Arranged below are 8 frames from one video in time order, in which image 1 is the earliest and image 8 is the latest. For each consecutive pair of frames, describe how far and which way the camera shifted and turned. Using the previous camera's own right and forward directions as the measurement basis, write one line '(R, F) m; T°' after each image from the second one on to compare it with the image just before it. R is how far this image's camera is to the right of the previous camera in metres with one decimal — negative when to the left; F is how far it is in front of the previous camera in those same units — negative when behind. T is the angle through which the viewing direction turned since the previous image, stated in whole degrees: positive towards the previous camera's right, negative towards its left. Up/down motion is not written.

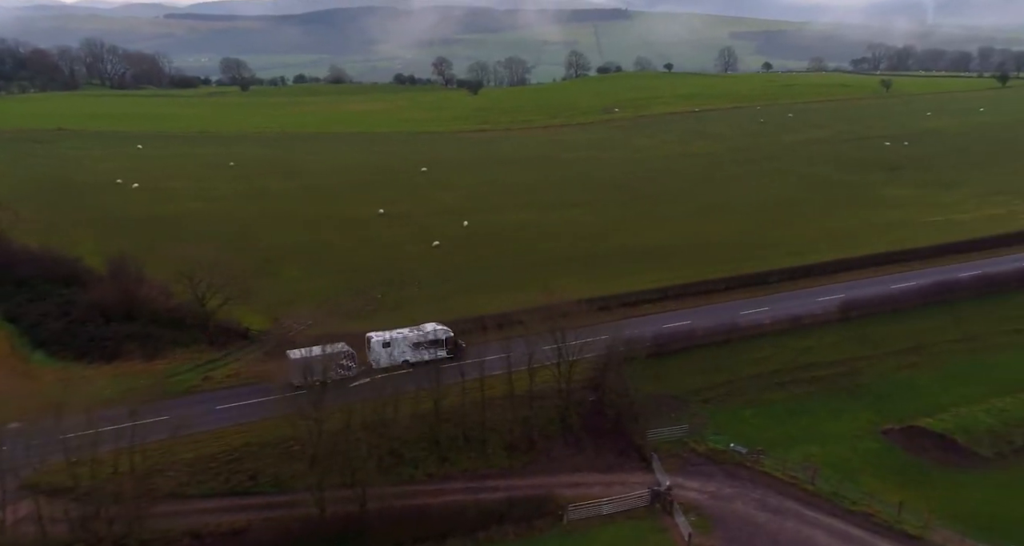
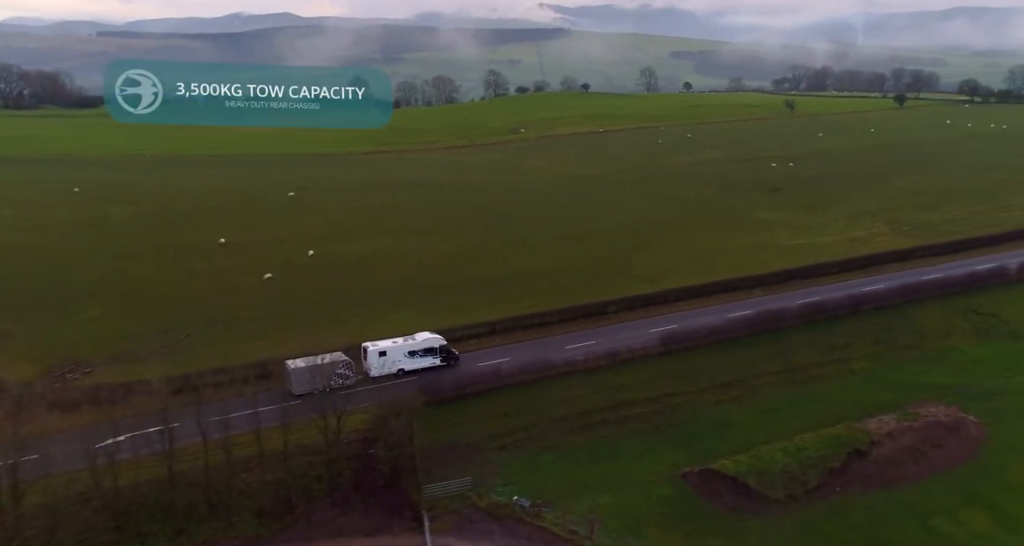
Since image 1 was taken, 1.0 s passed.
(+4.3, +1.1) m; +4°
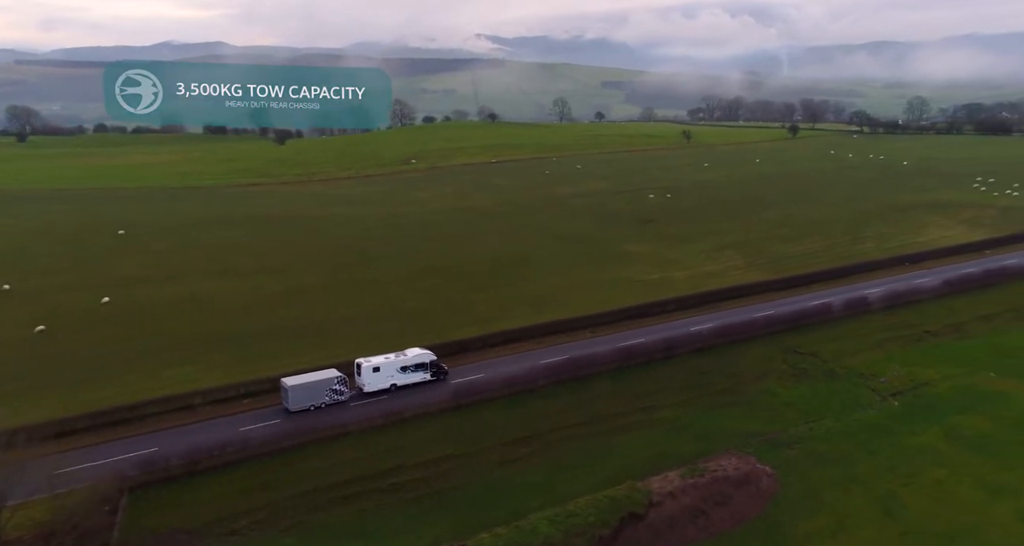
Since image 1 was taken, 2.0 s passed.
(+4.8, +1.7) m; +5°
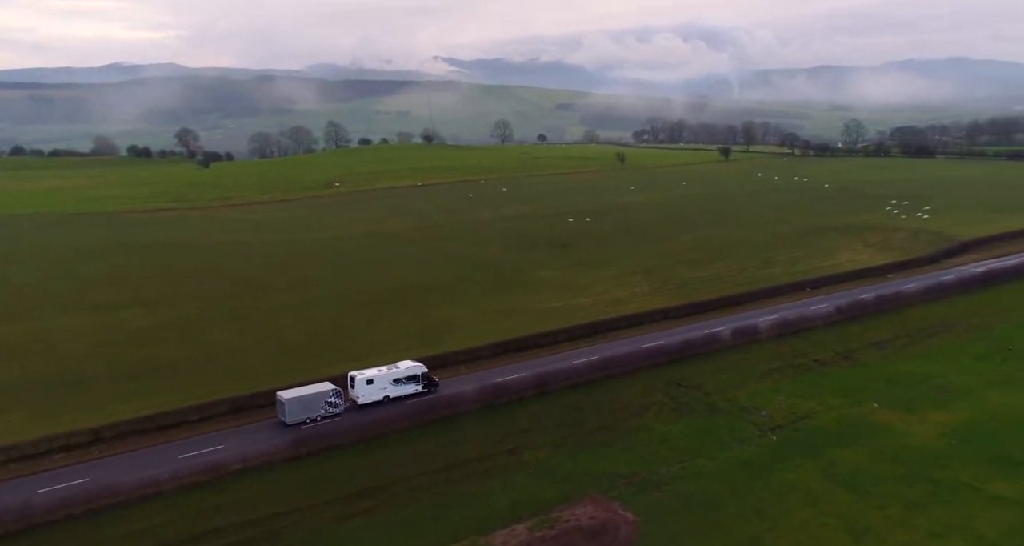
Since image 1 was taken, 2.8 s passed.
(+3.1, +1.4) m; +3°
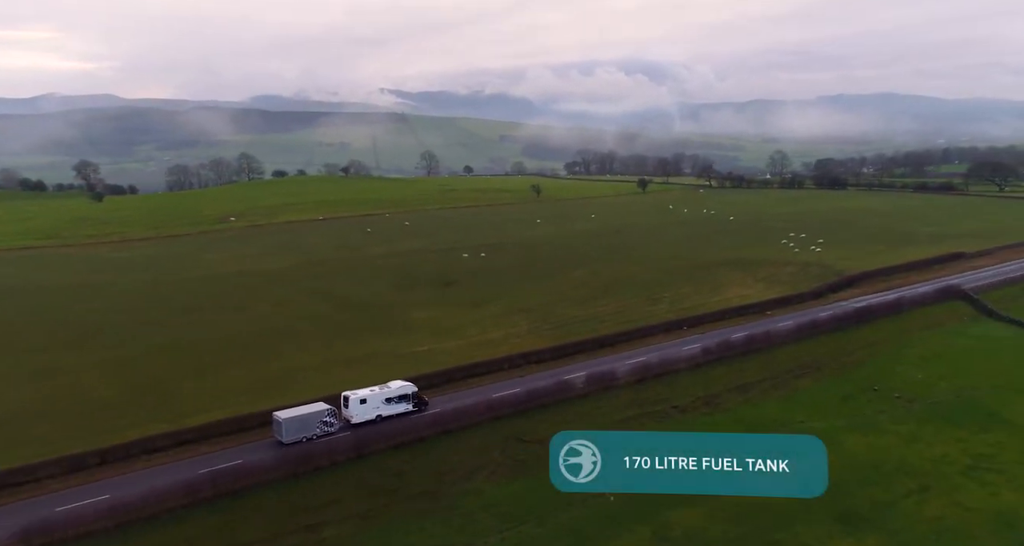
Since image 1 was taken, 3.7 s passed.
(+4.1, +2.0) m; +4°
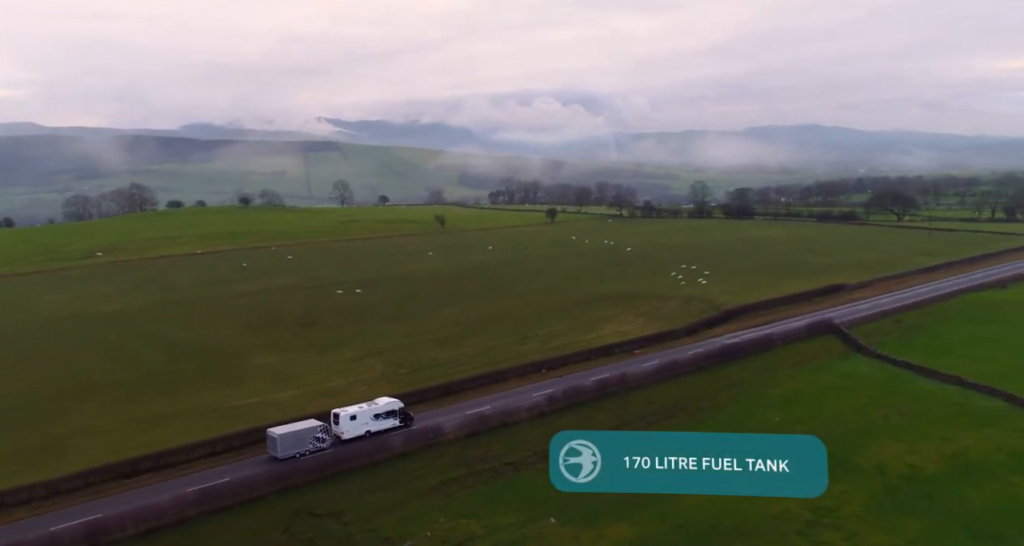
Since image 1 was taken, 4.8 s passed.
(+4.4, +2.6) m; +5°
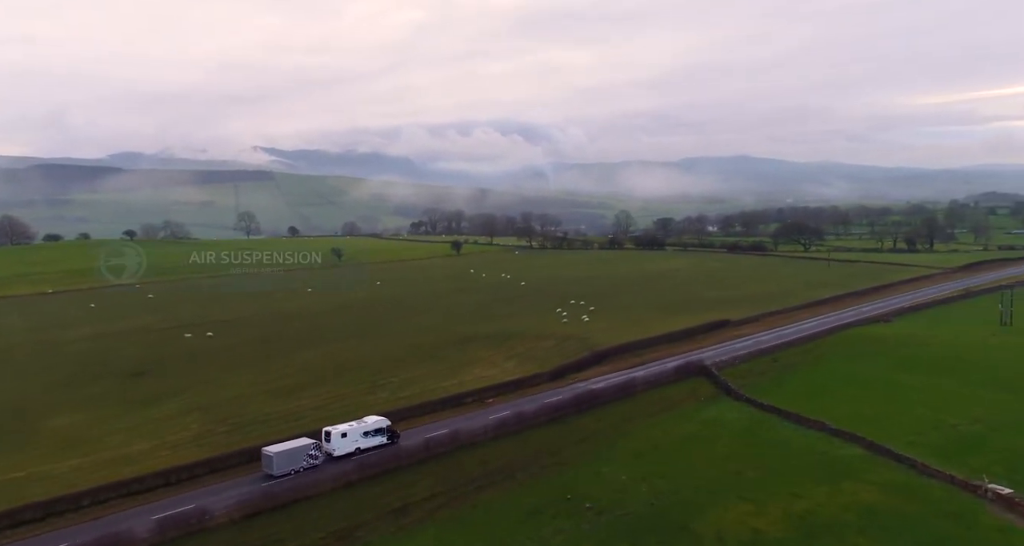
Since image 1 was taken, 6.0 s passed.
(+4.8, +3.3) m; +5°
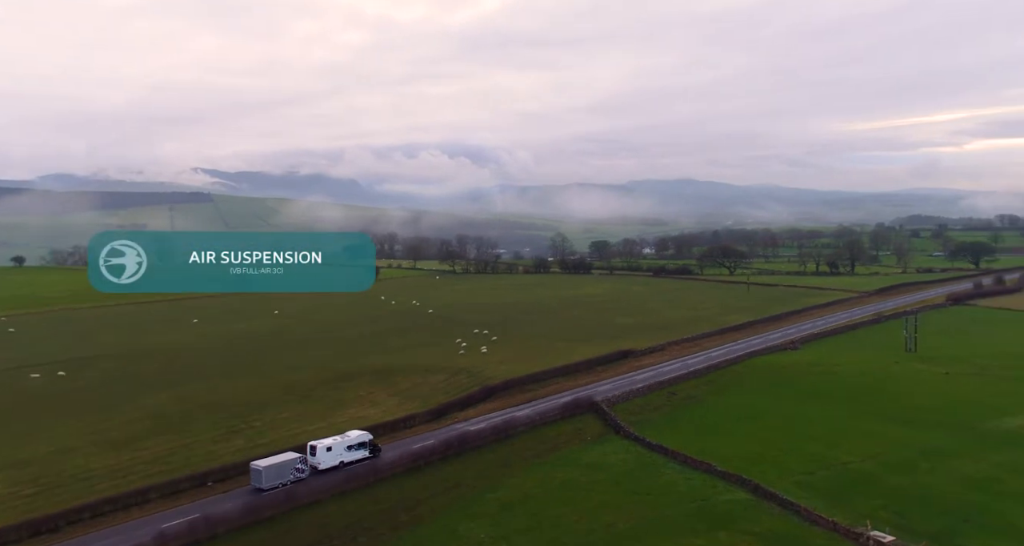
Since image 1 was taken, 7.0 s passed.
(+3.7, +3.0) m; +4°
